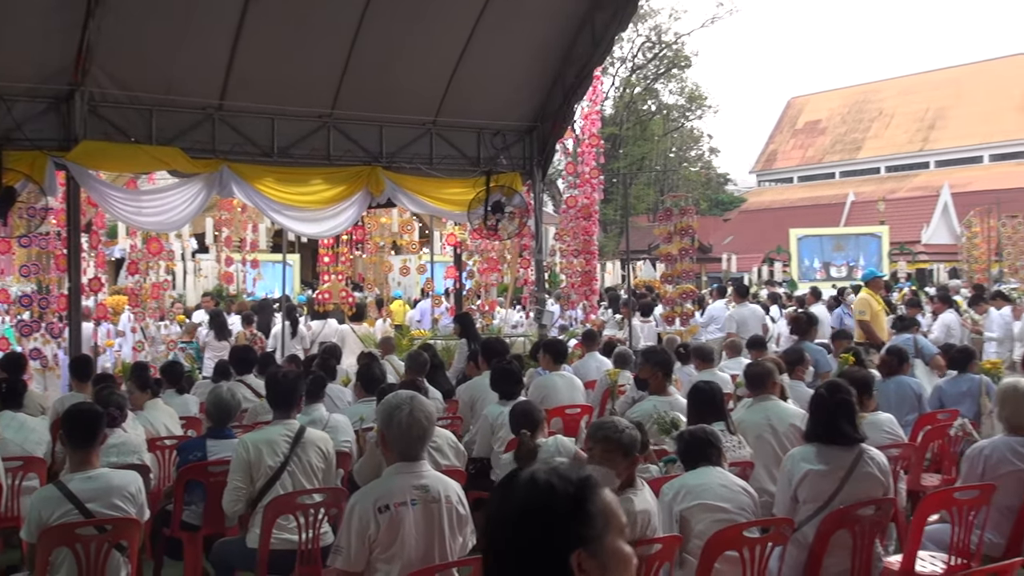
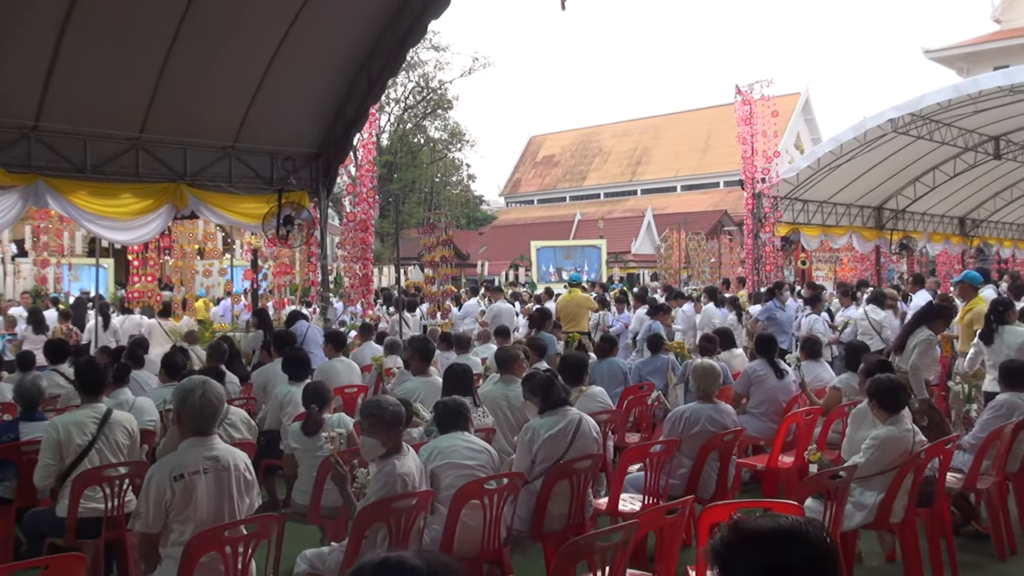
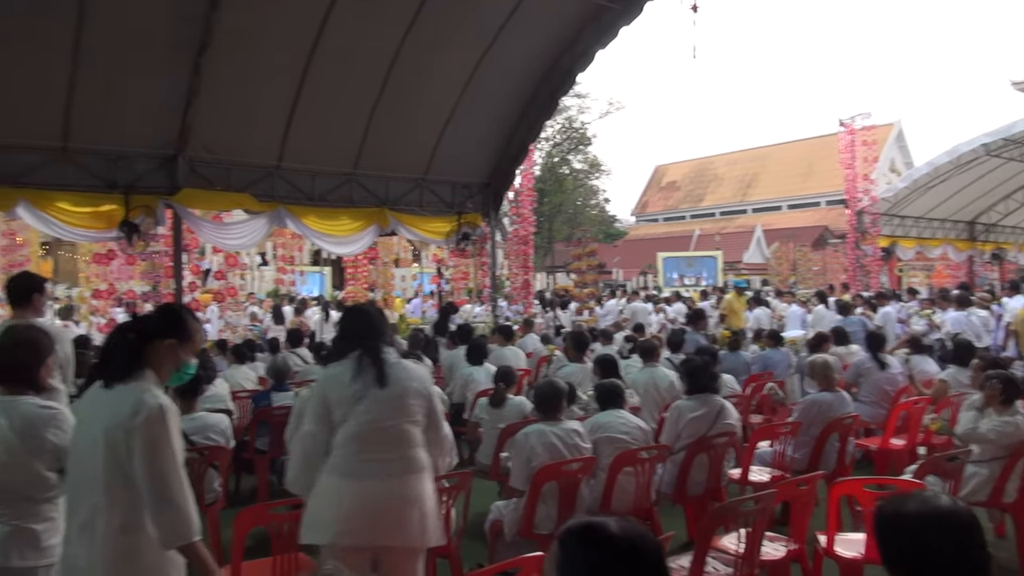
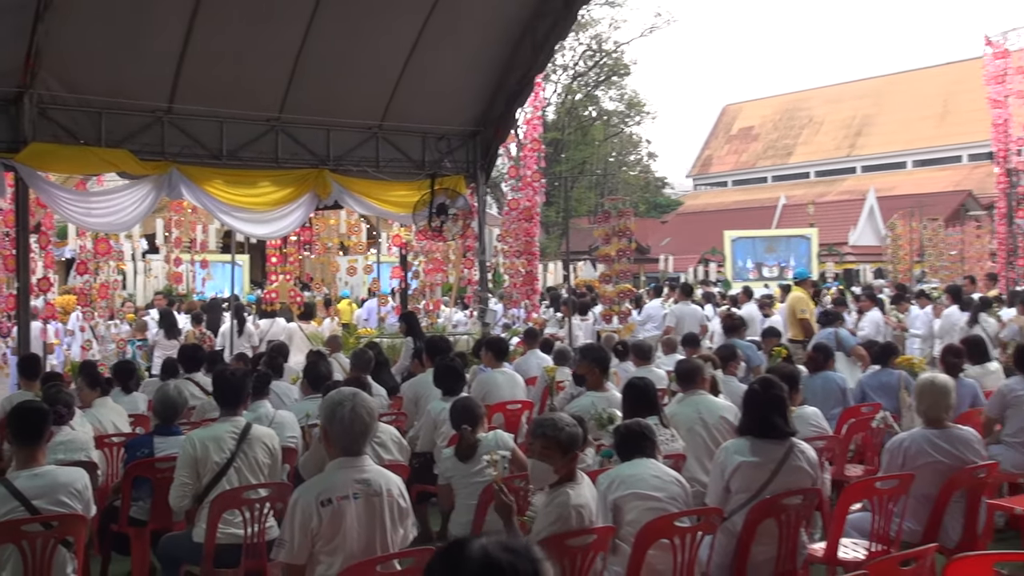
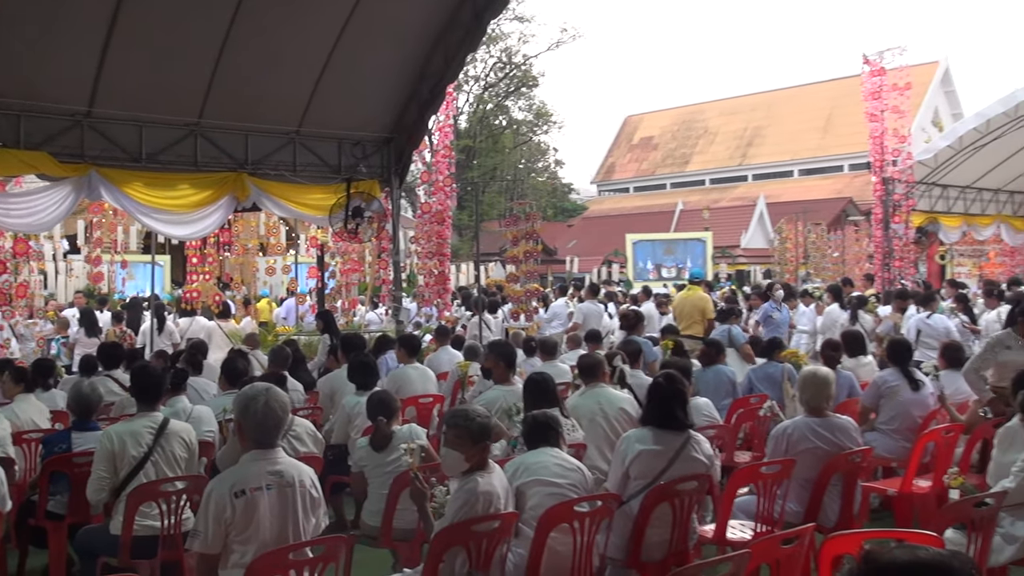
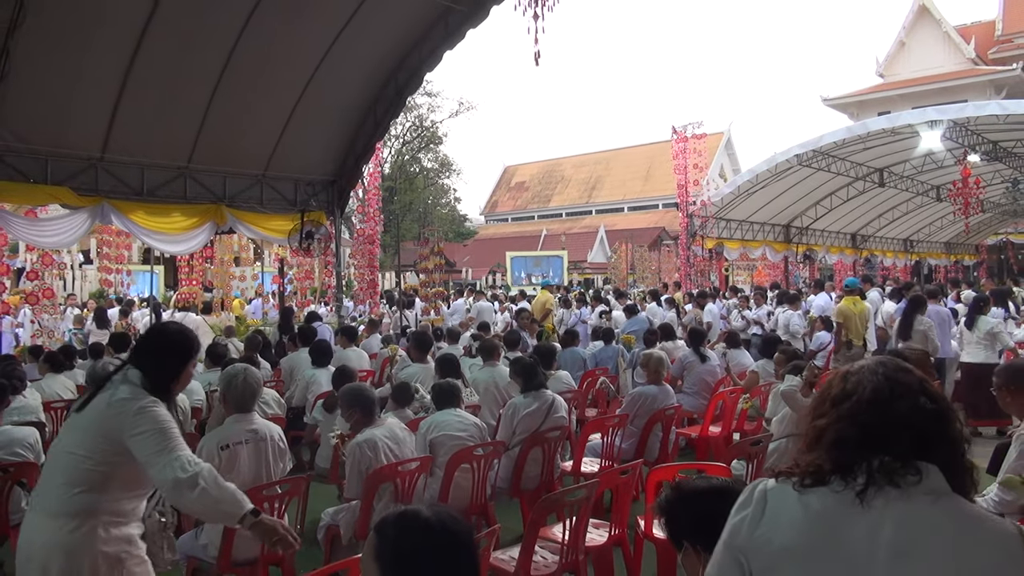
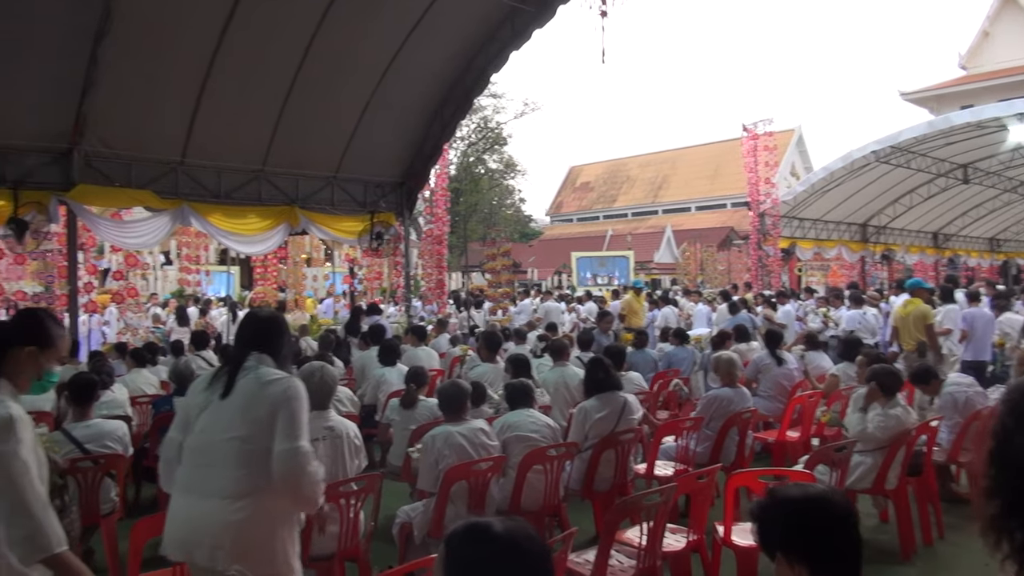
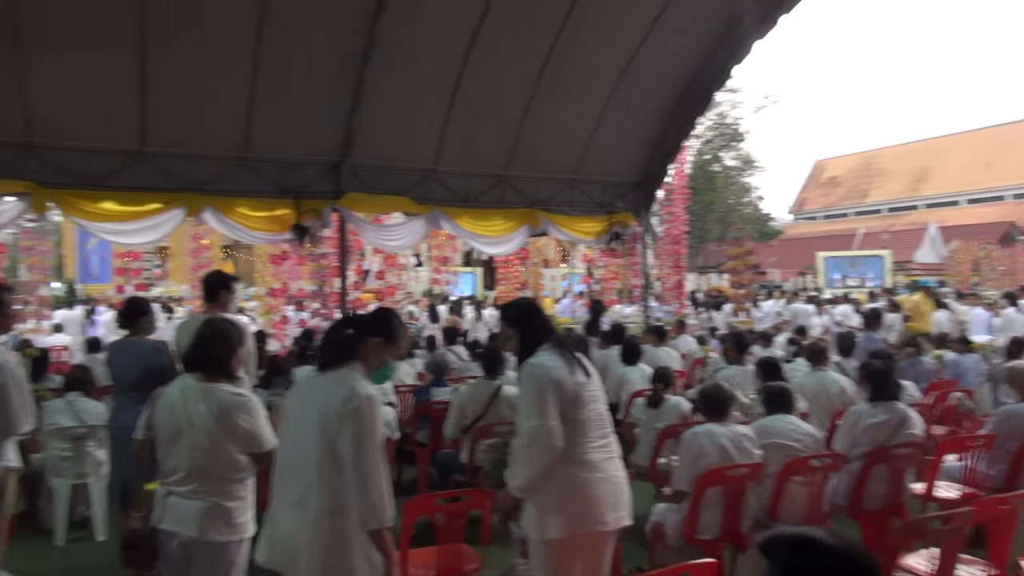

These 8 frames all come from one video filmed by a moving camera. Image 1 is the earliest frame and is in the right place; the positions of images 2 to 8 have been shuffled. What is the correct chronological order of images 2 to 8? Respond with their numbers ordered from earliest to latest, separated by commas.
4, 5, 2, 6, 7, 3, 8
